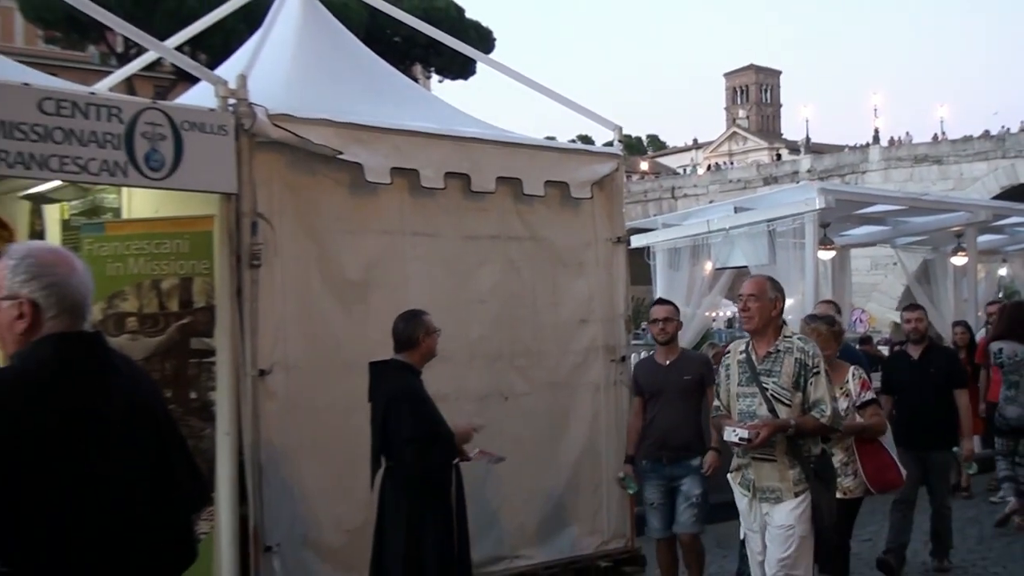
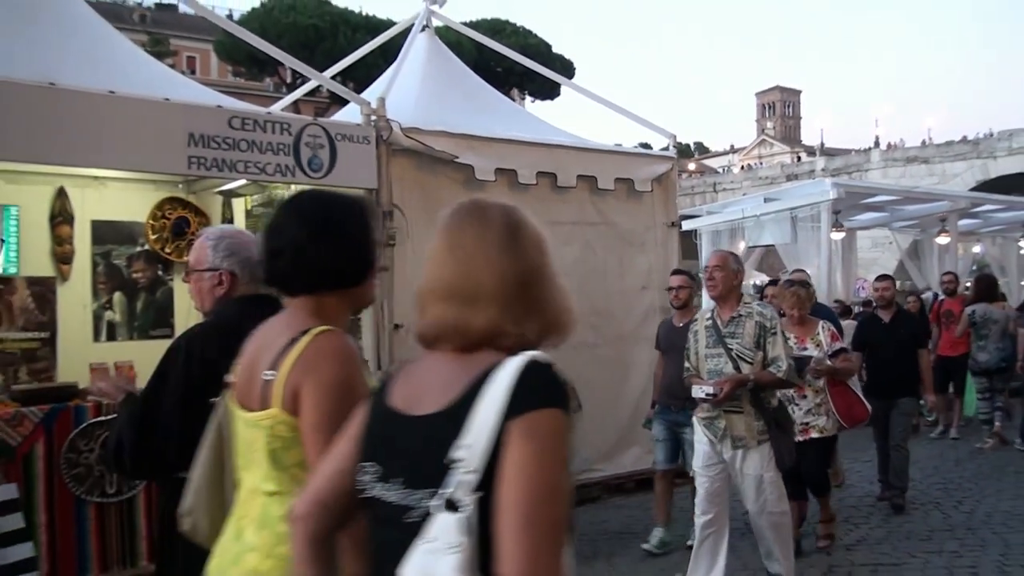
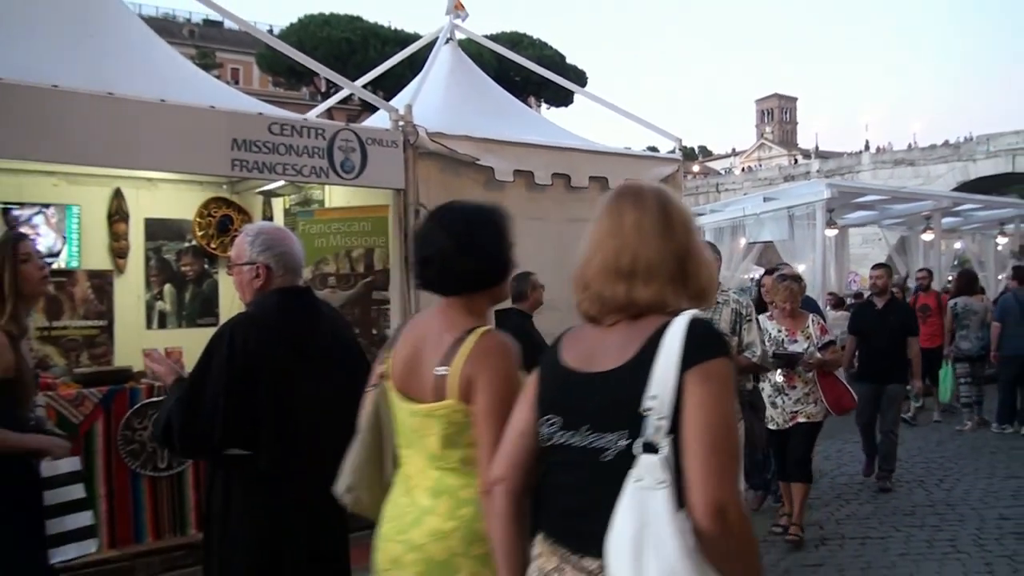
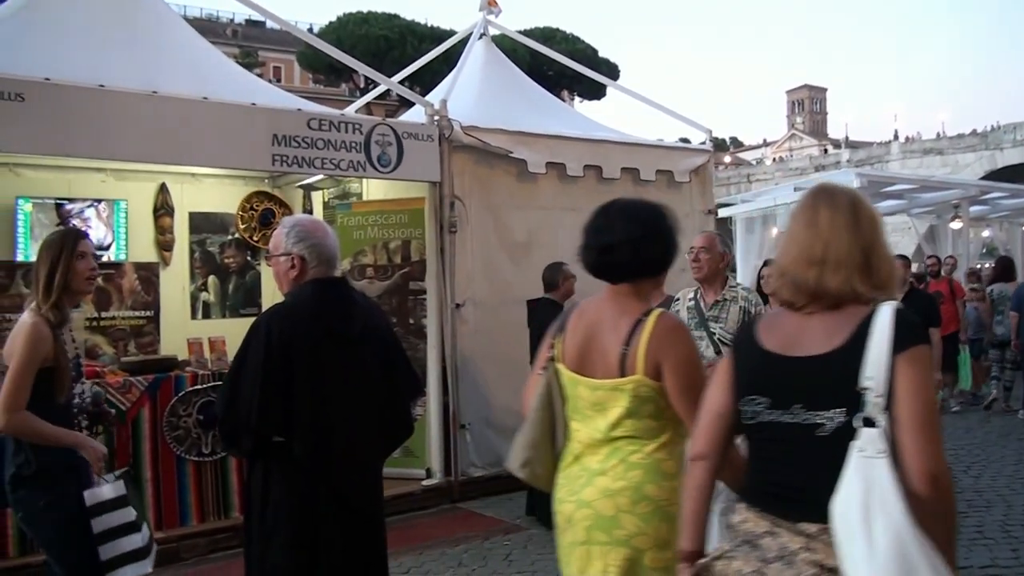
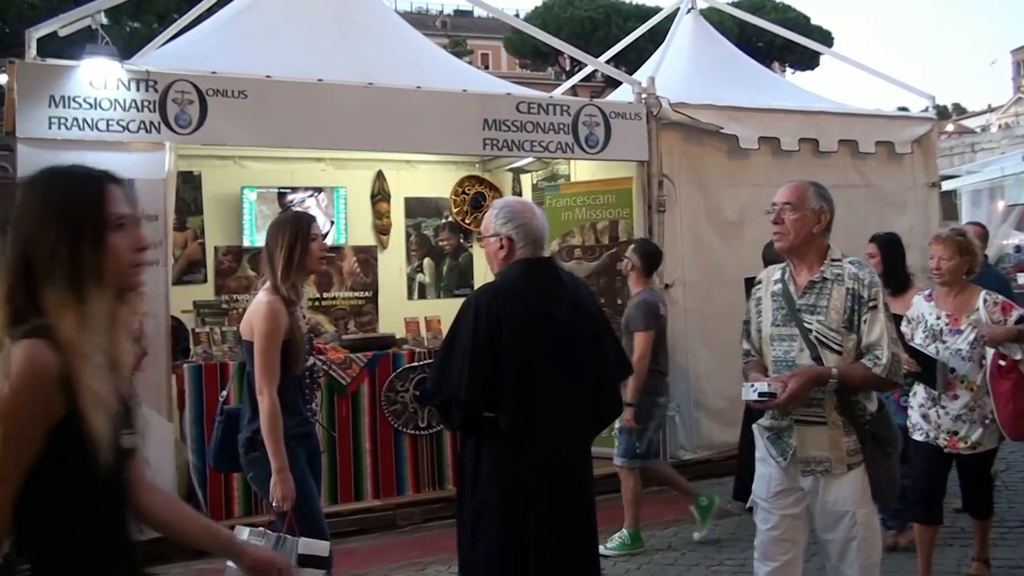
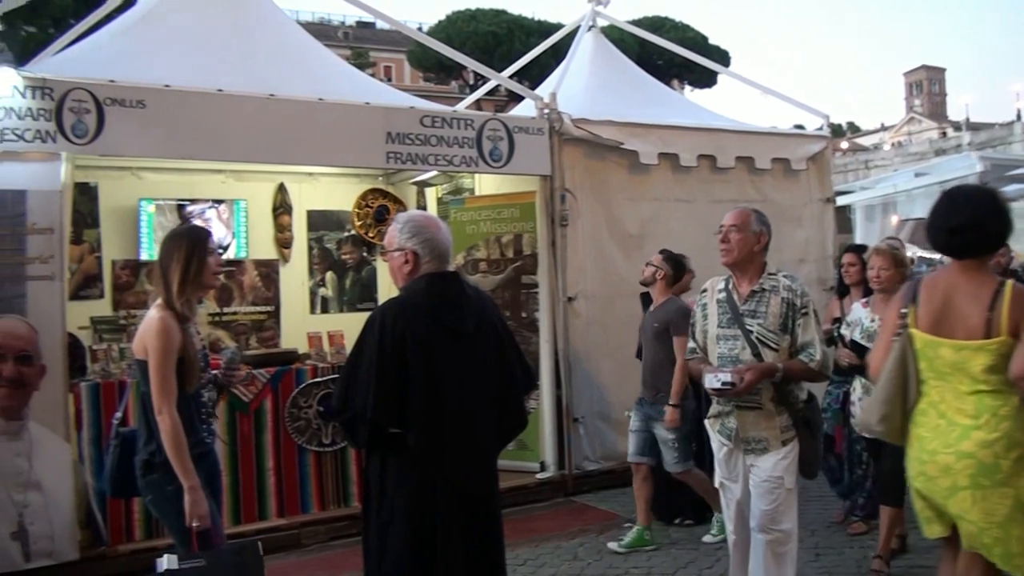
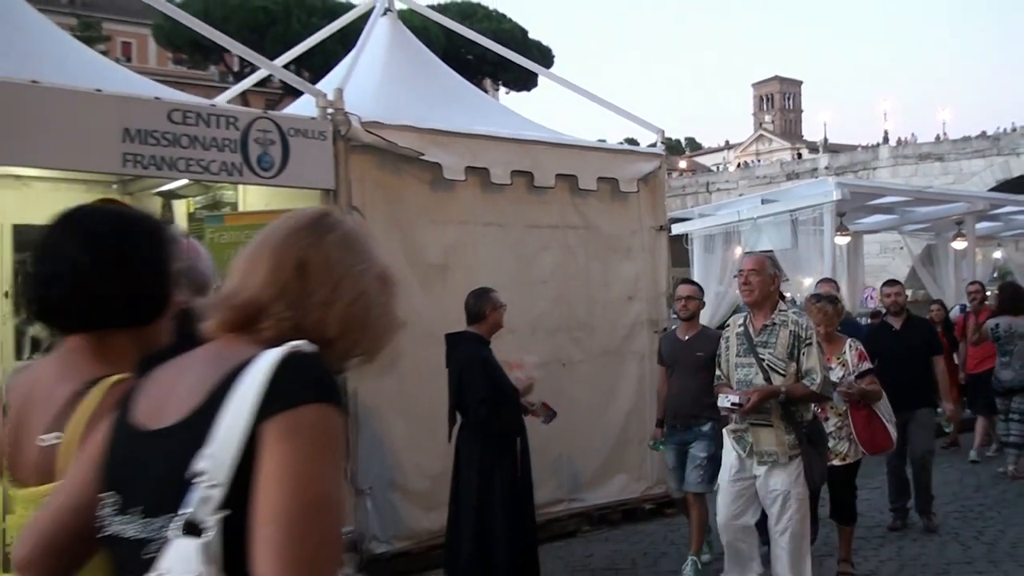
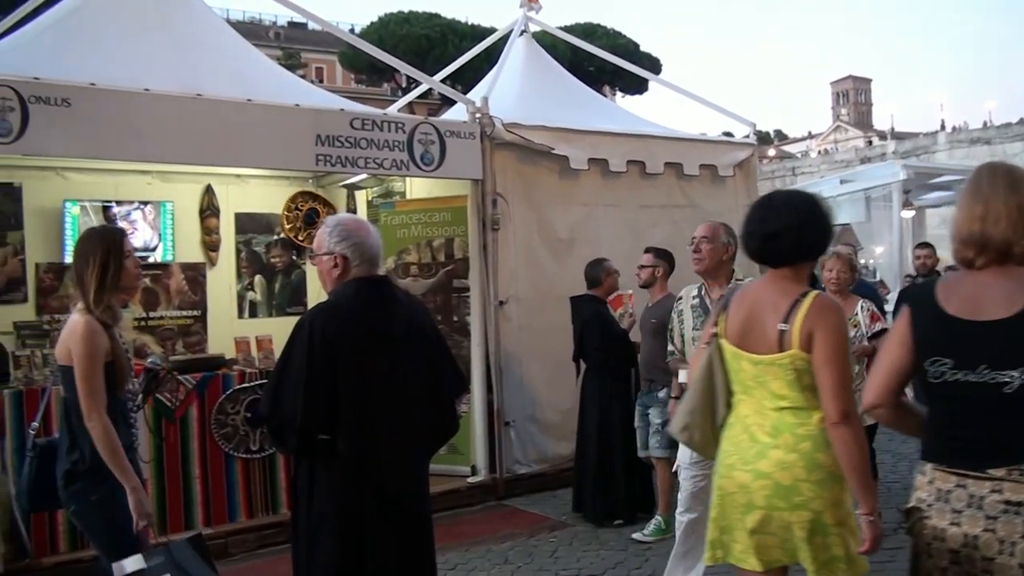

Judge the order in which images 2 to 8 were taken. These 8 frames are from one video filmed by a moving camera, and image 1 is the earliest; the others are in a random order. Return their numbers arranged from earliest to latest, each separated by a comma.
7, 2, 3, 4, 8, 6, 5
